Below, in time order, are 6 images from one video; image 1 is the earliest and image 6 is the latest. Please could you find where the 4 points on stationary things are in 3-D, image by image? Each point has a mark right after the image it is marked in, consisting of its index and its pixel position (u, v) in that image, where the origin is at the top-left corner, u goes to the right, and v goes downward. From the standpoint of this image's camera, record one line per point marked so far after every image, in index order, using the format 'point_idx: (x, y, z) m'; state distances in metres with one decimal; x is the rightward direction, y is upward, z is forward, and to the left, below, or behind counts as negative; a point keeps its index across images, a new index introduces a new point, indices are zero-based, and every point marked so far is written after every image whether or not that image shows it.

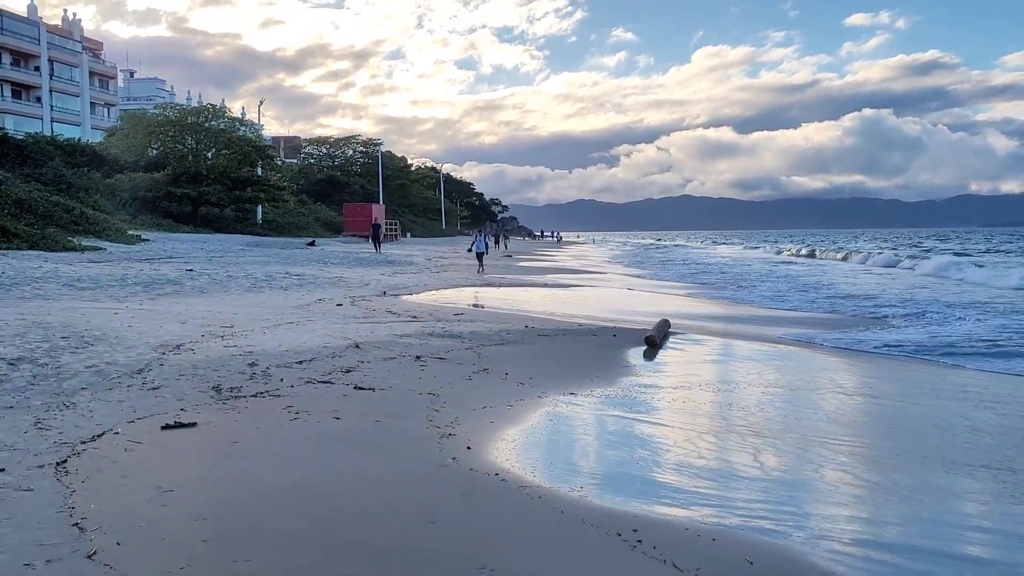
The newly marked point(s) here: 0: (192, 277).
0: (-5.4, +0.2, +16.1) m
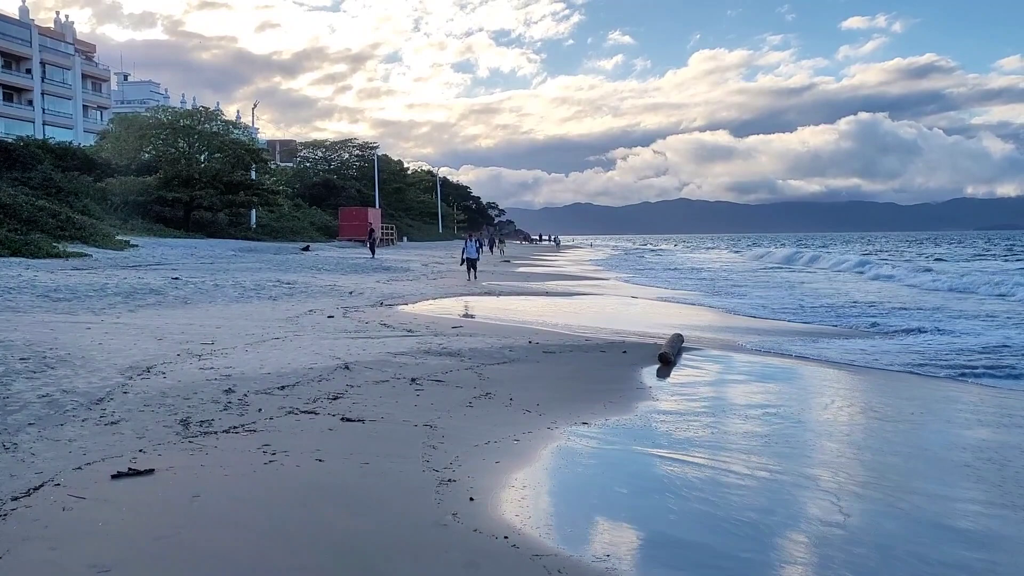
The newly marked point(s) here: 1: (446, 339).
0: (-5.4, 0.0, +15.3) m
1: (-0.7, -0.5, +10.0) m
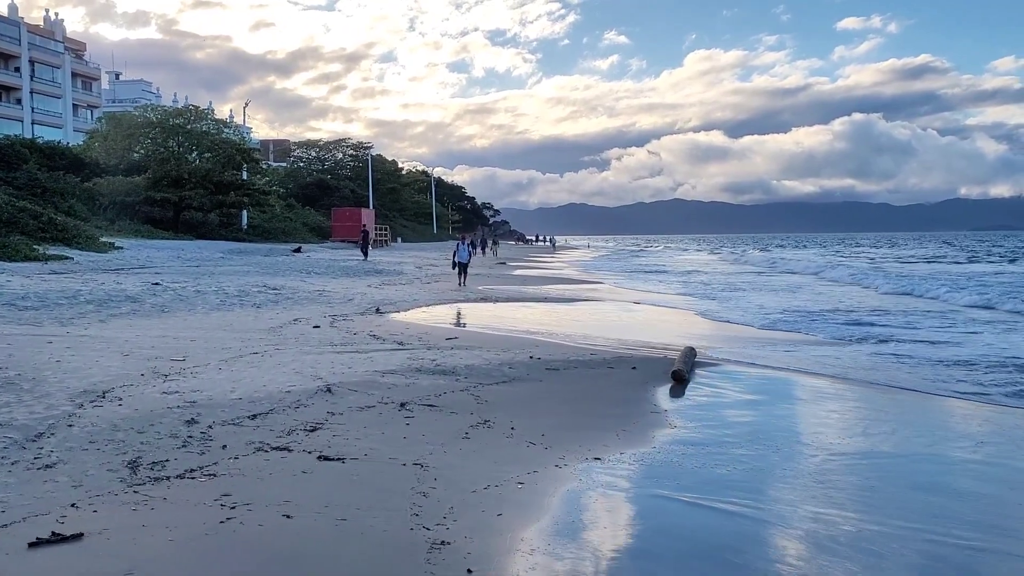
0: (-5.5, -0.1, +14.5) m
1: (-0.7, -0.6, +9.2) m
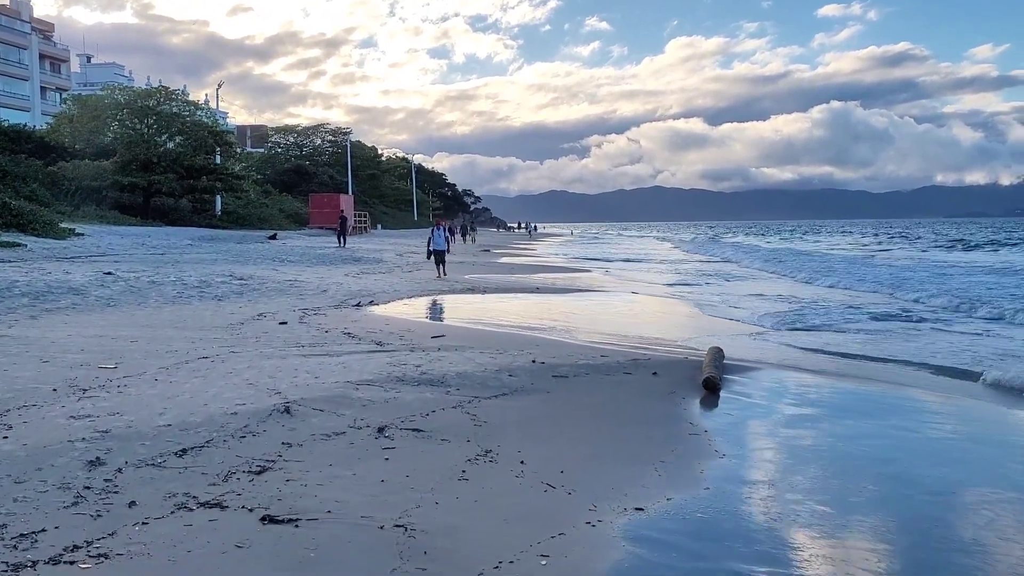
0: (-5.6, +0.1, +13.0) m
1: (-0.7, -0.6, +7.8) m
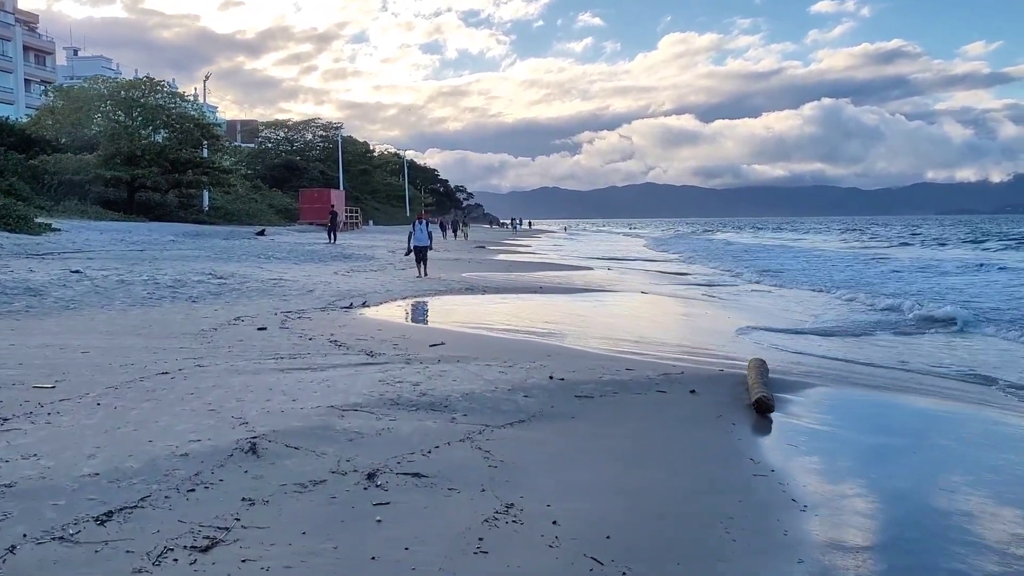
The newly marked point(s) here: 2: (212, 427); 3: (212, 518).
0: (-5.5, +0.1, +11.8) m
1: (-0.6, -0.6, +6.6) m
2: (-1.5, -0.7, +4.7) m
3: (-1.1, -0.8, +3.5) m
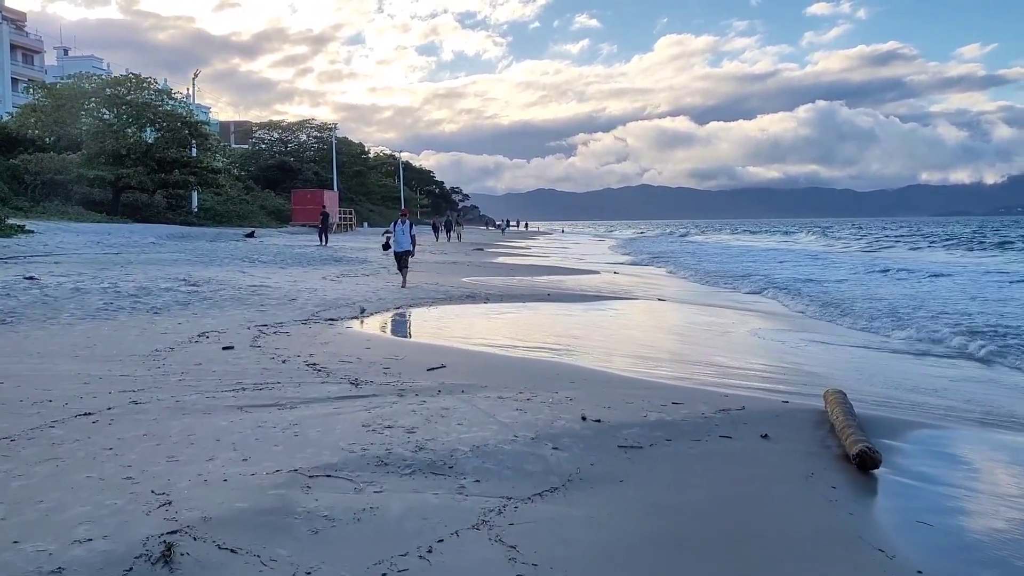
0: (-5.4, 0.0, +10.4) m
1: (-0.5, -0.7, +5.2) m
2: (-1.4, -0.8, +3.3) m
3: (-1.0, -0.9, +2.0) m
